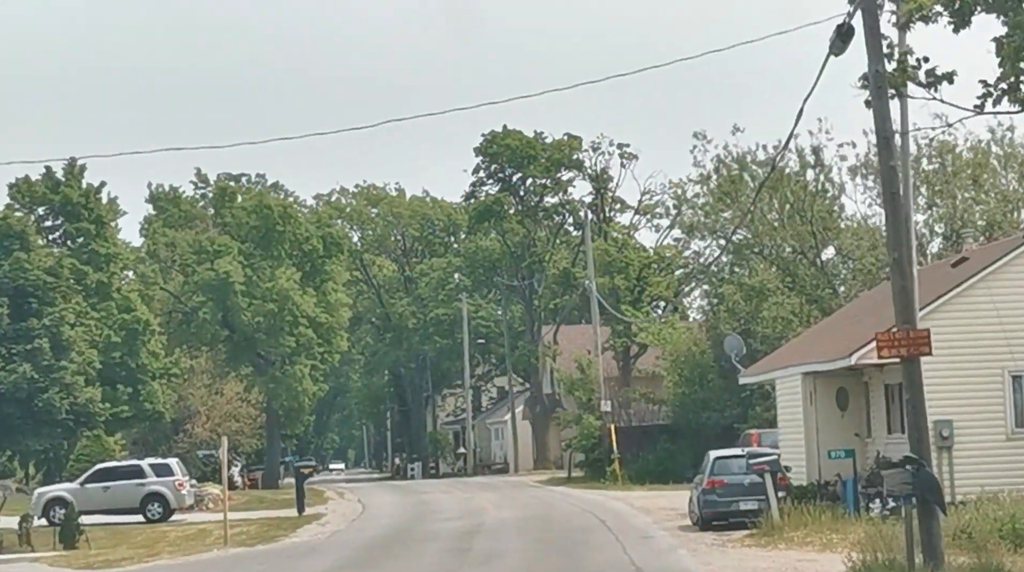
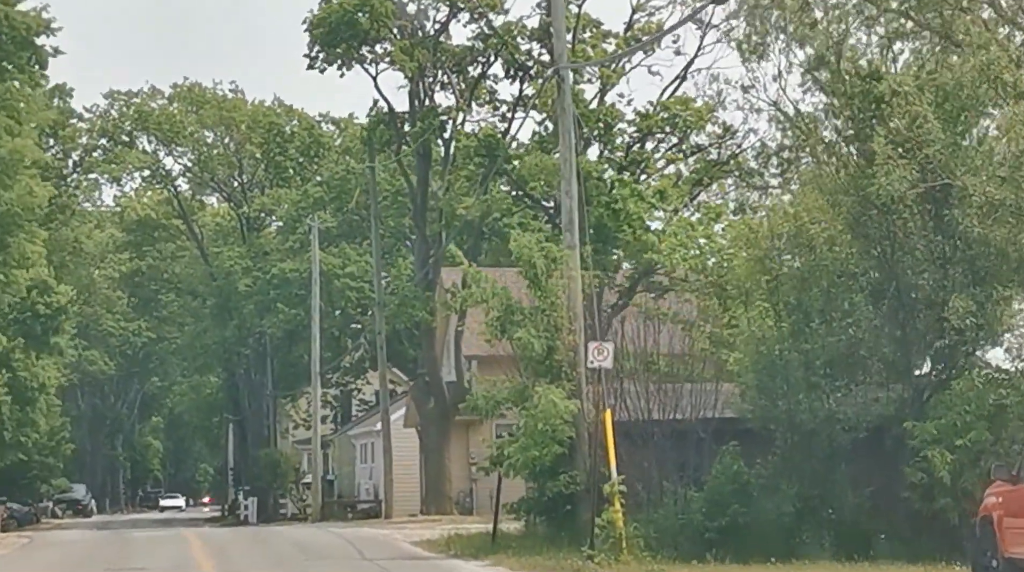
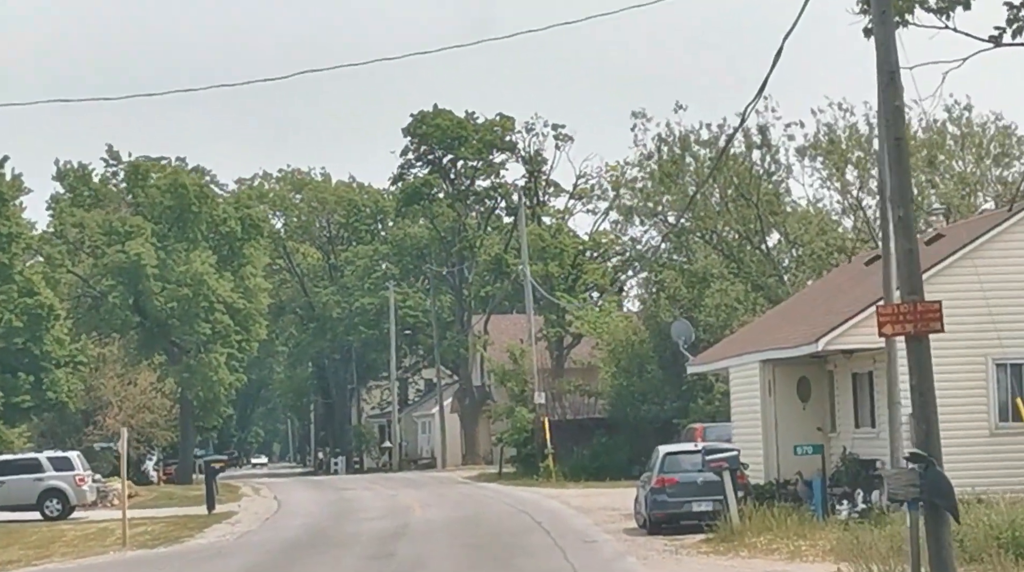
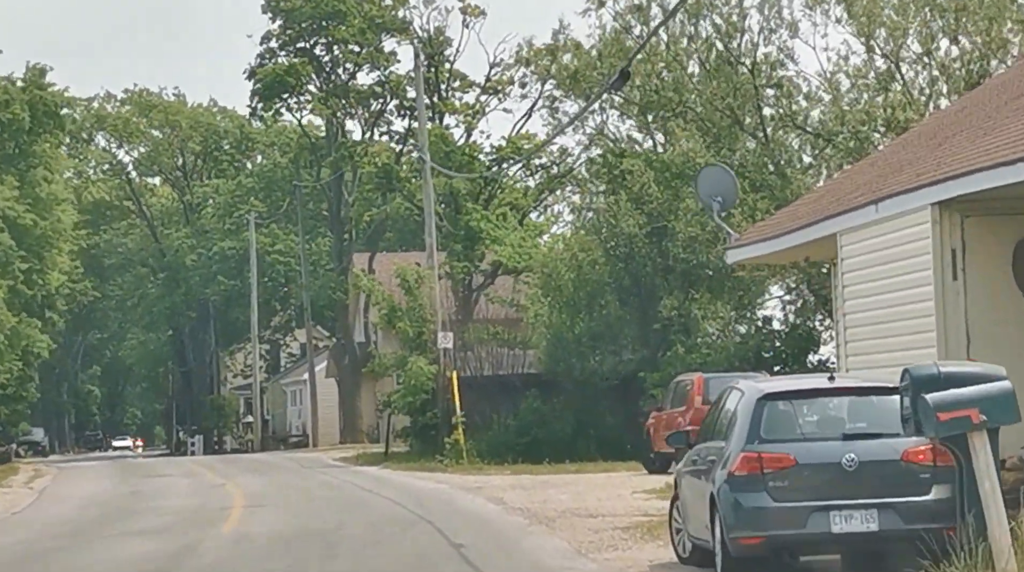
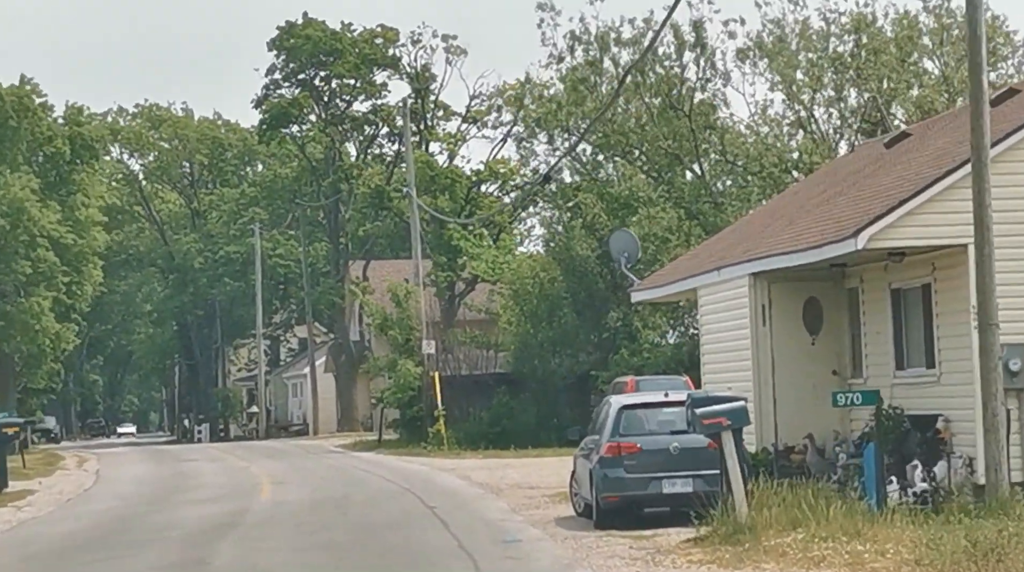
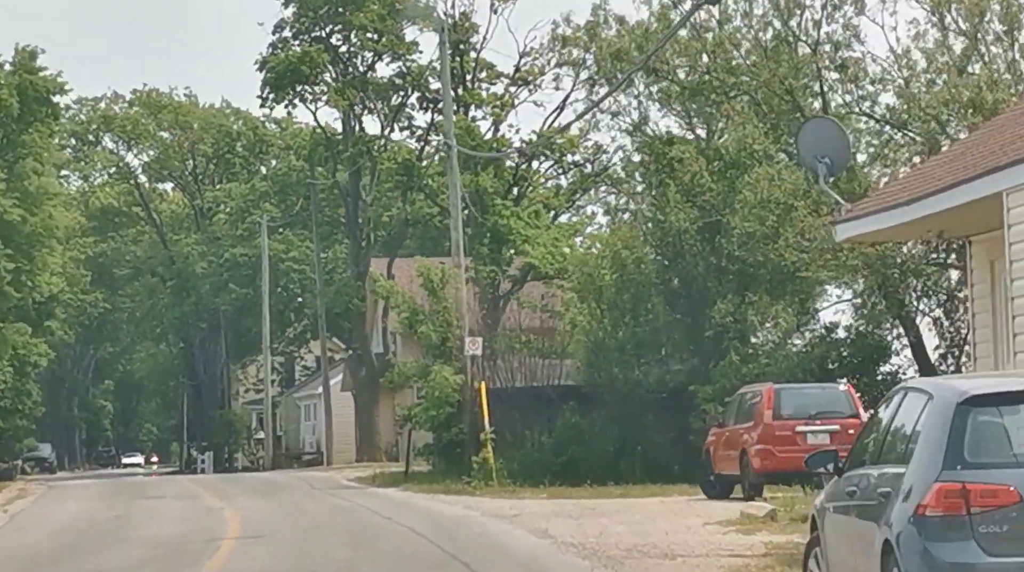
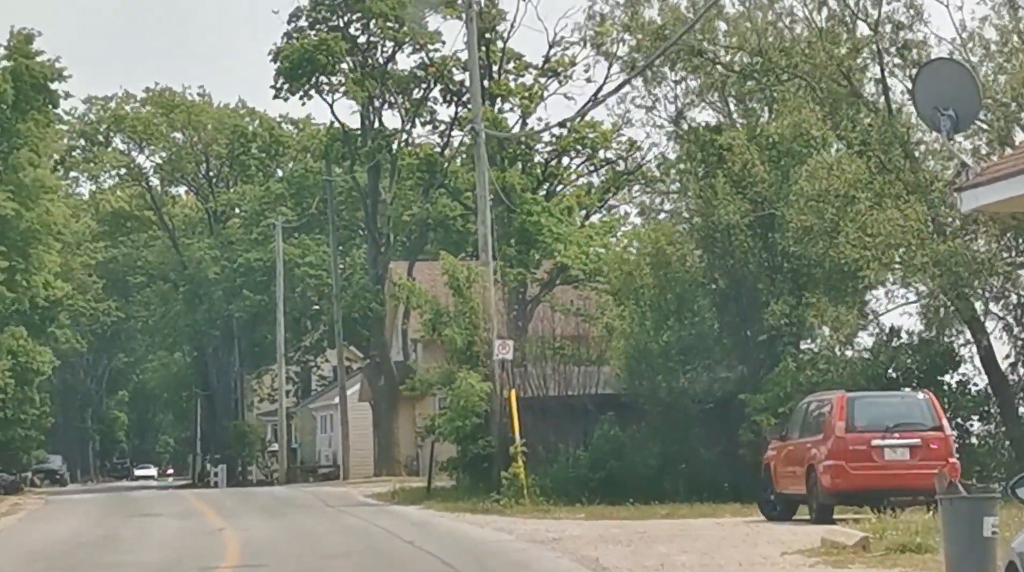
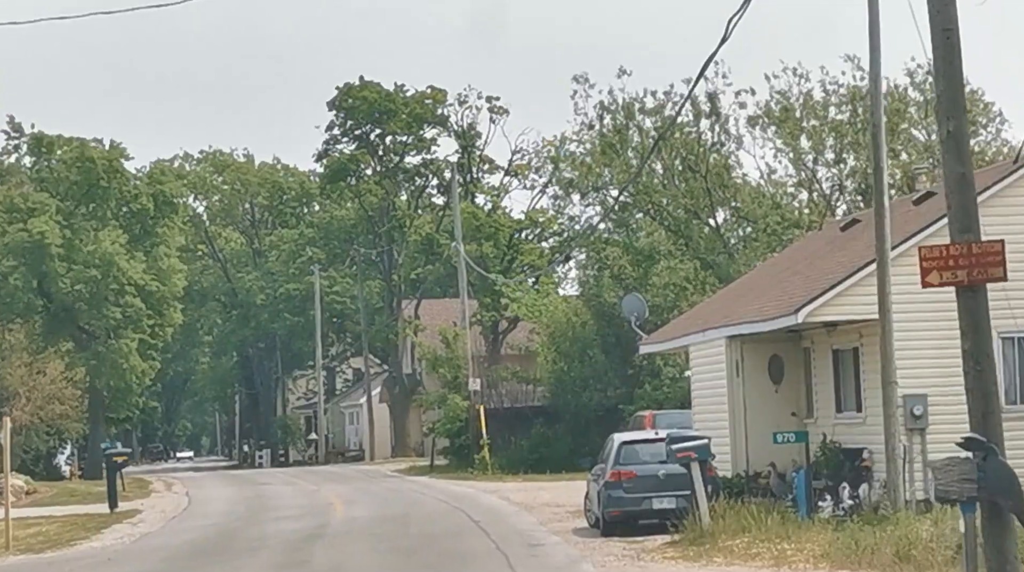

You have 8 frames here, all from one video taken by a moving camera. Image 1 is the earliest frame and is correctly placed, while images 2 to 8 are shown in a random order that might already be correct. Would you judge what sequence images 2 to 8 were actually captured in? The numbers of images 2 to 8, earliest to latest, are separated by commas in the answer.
3, 8, 5, 4, 6, 7, 2
